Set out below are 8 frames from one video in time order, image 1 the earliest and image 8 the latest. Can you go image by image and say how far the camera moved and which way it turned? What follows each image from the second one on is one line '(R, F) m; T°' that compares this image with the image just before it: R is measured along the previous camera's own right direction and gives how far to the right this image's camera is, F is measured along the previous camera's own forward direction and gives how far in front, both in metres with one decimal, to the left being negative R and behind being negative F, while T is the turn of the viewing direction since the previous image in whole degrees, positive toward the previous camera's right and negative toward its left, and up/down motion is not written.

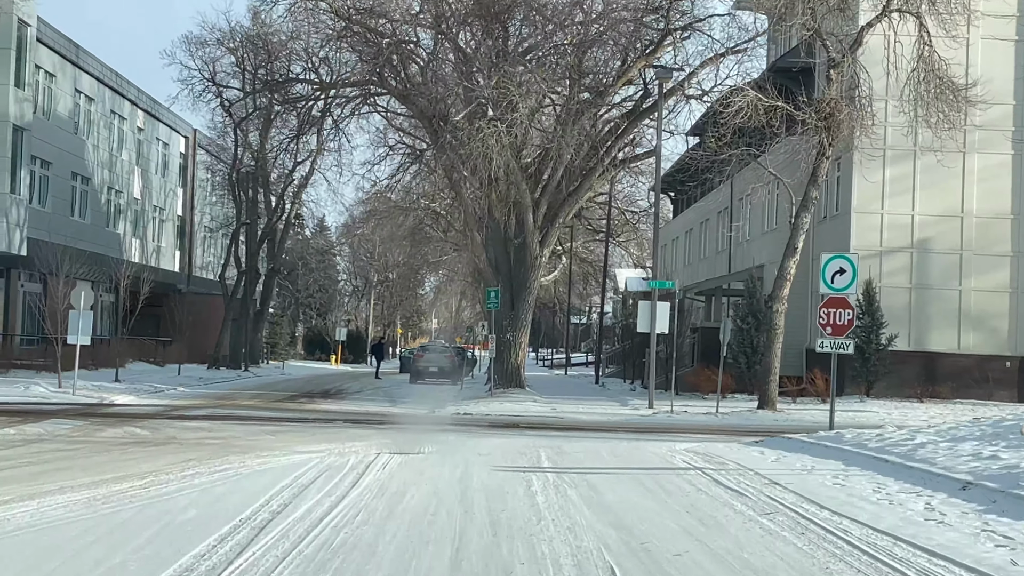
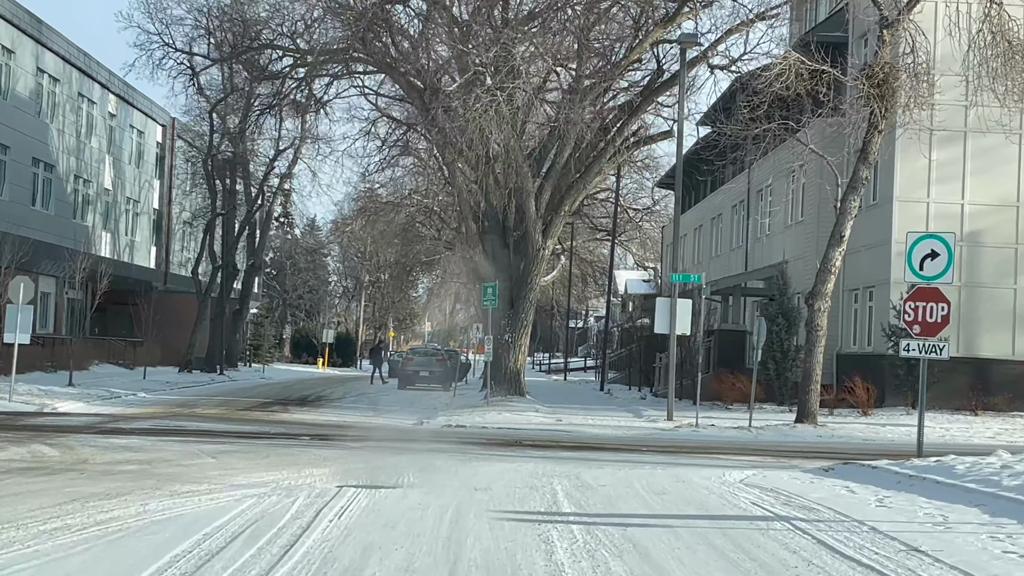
(-0.1, +3.2) m; 0°
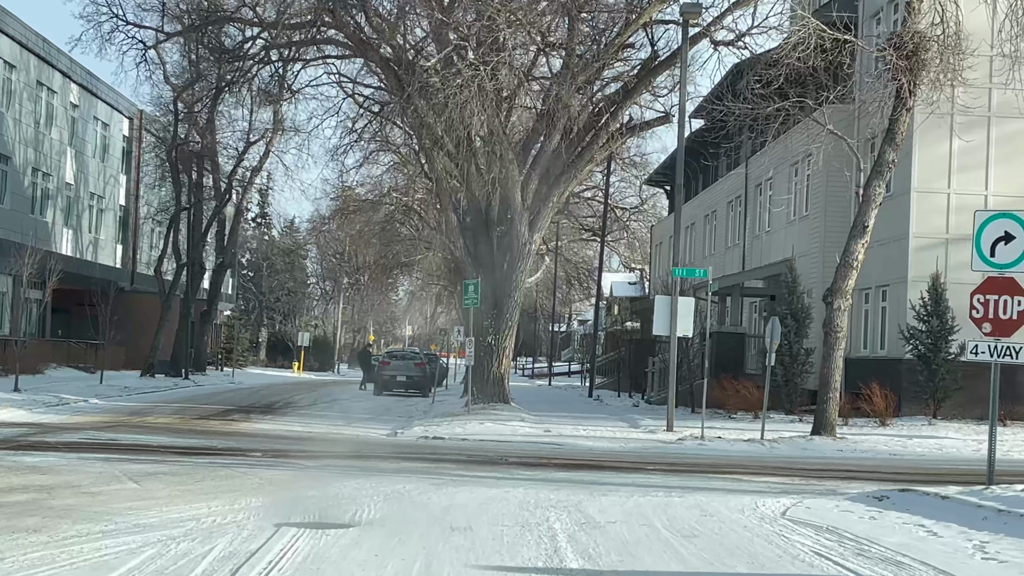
(0.0, +2.1) m; +1°
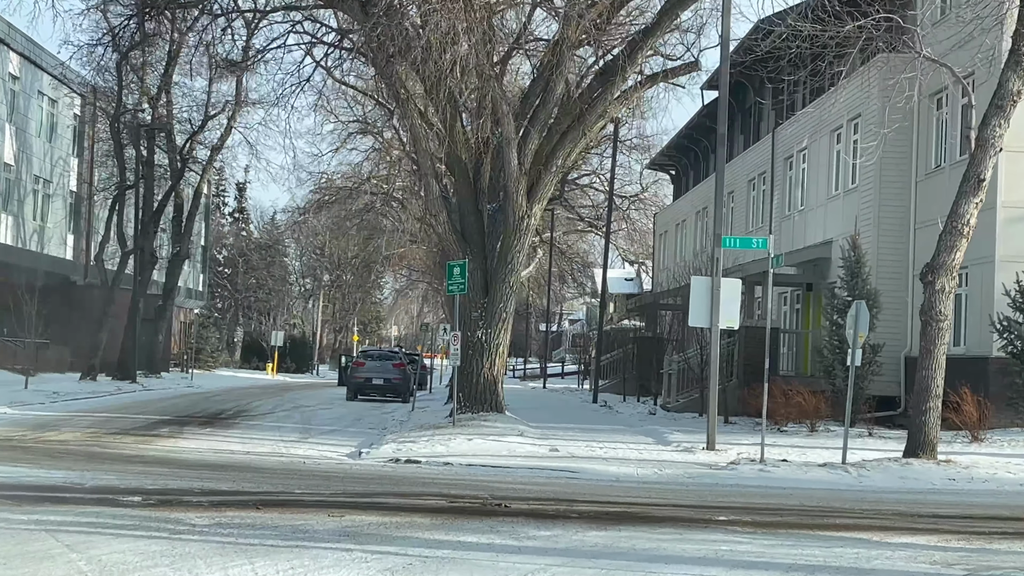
(-0.1, +4.4) m; 0°
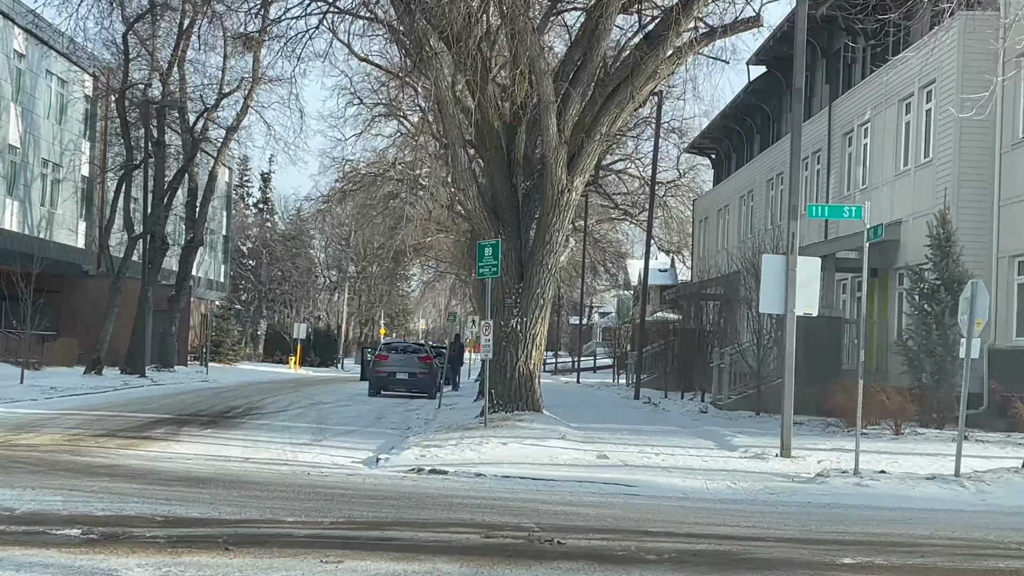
(-0.1, +2.2) m; -1°
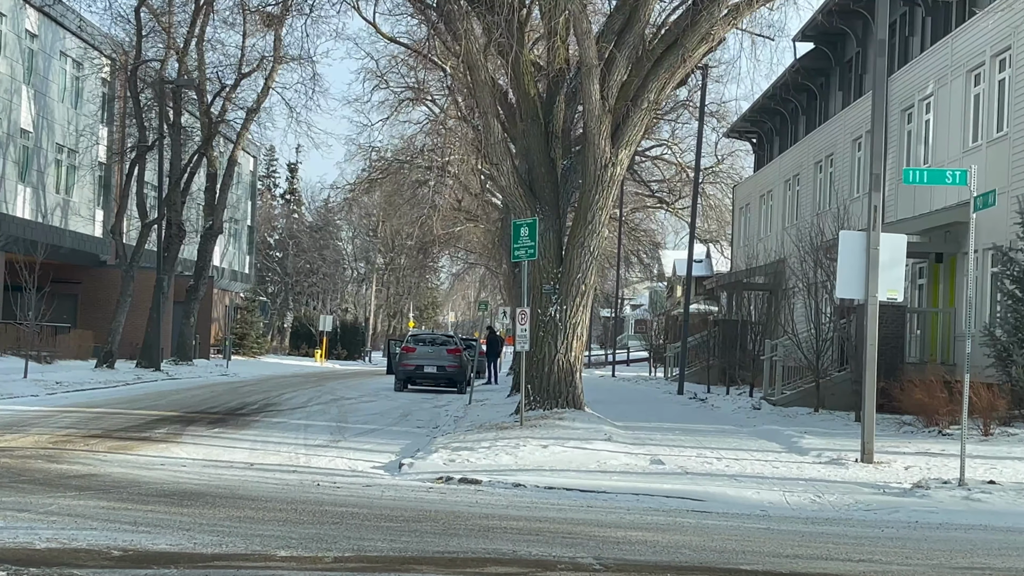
(-0.1, +1.7) m; -1°
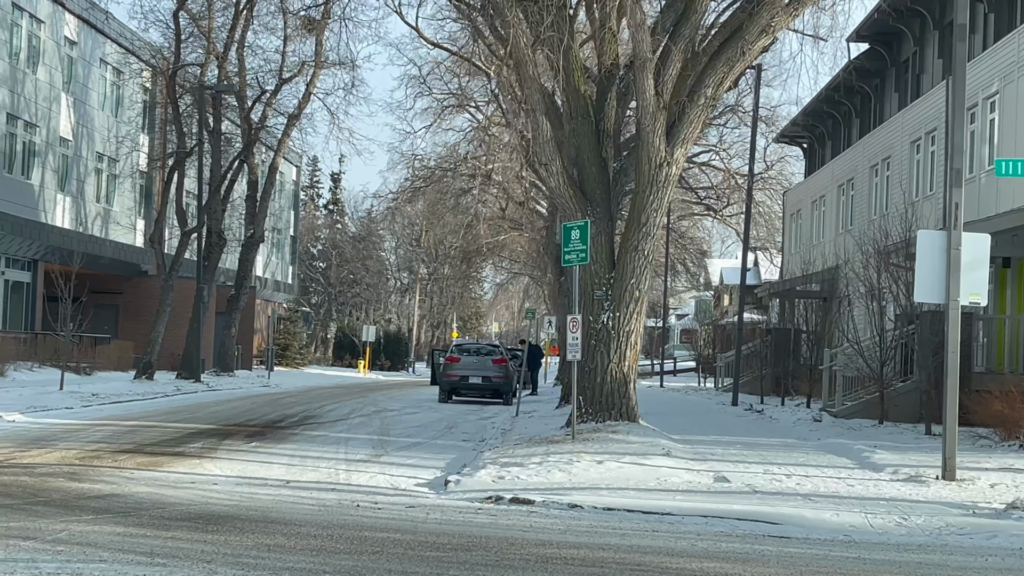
(-0.1, +0.8) m; -2°
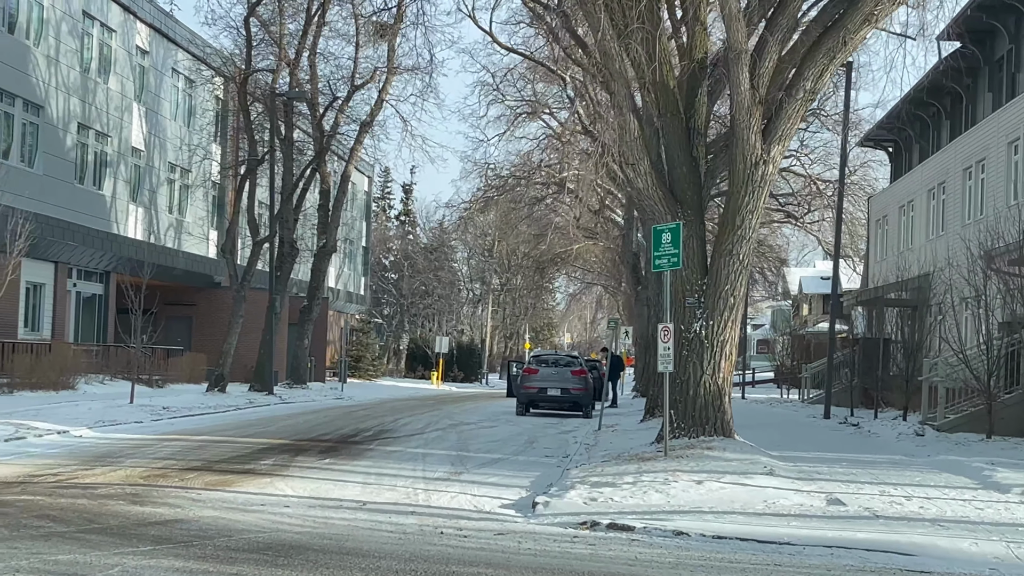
(-0.2, +0.8) m; -3°
